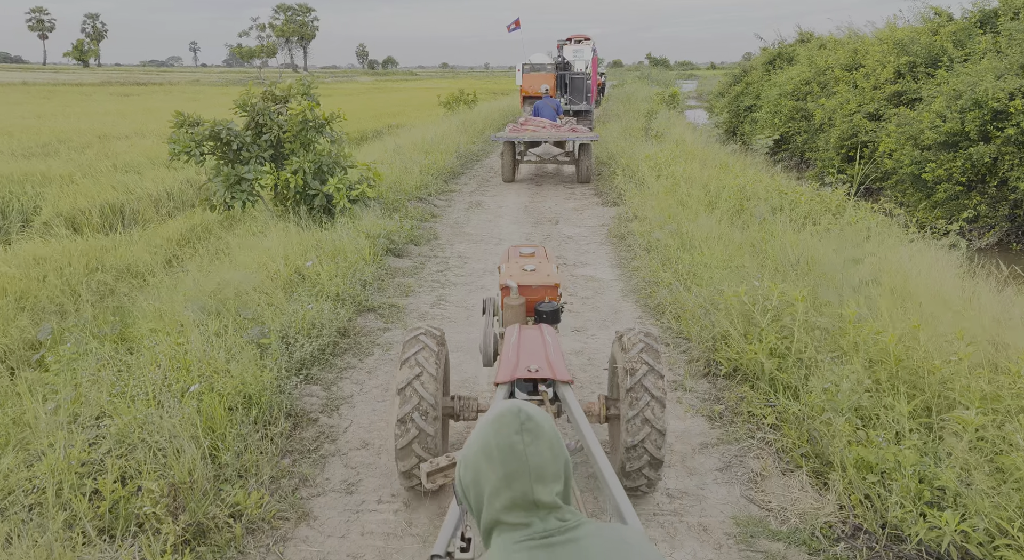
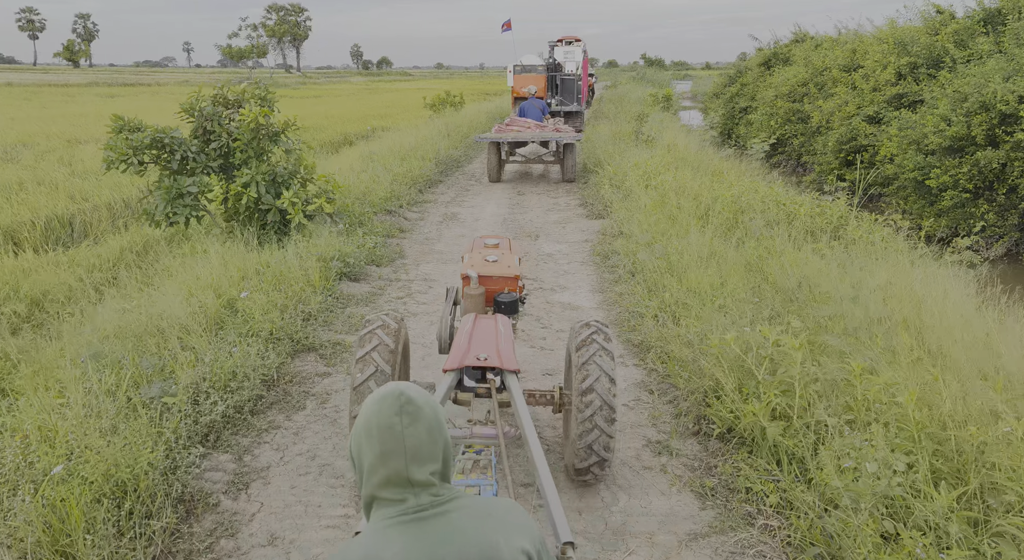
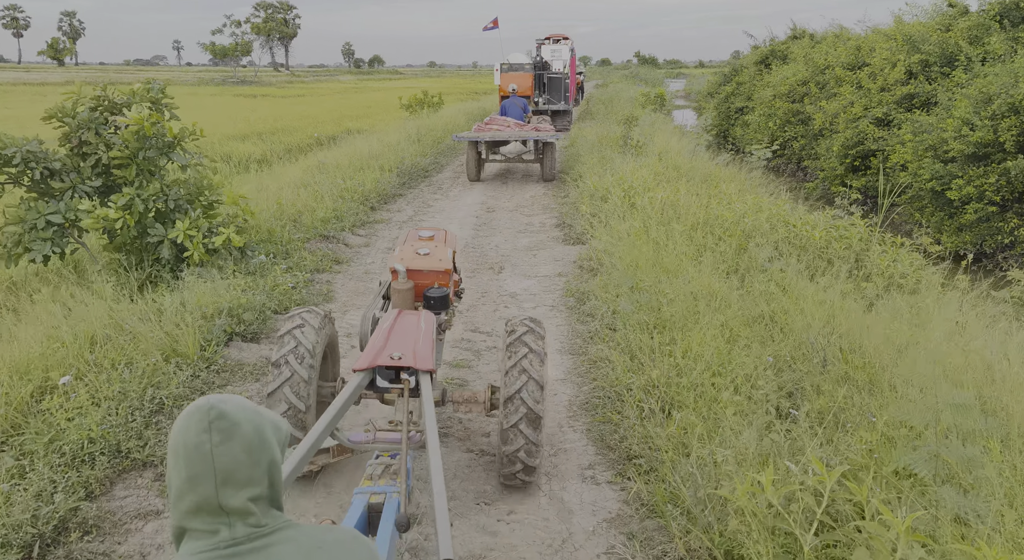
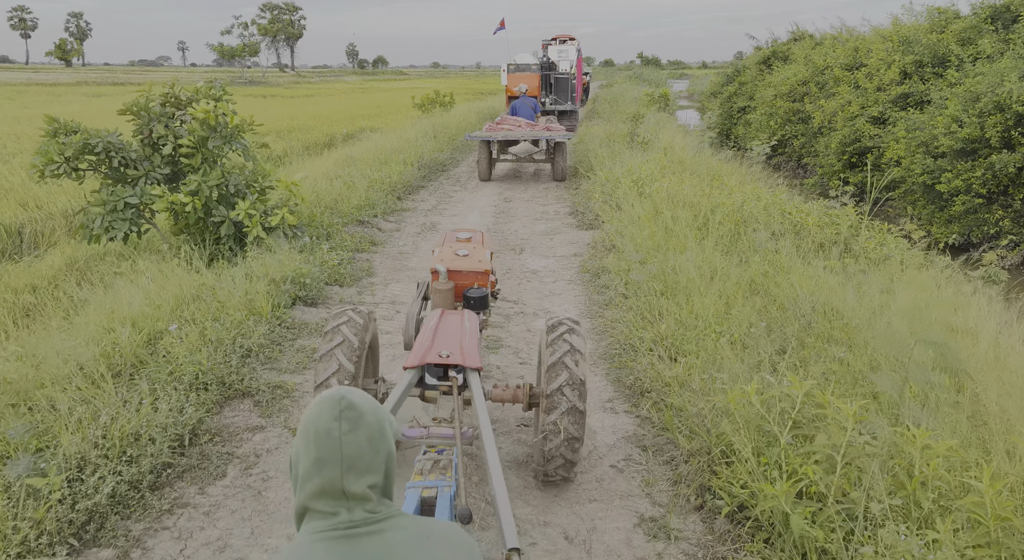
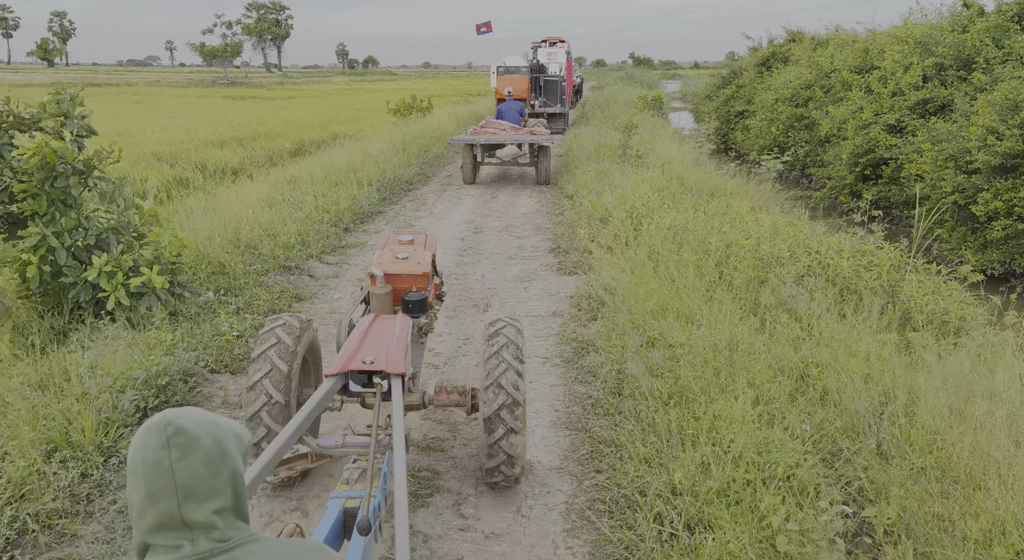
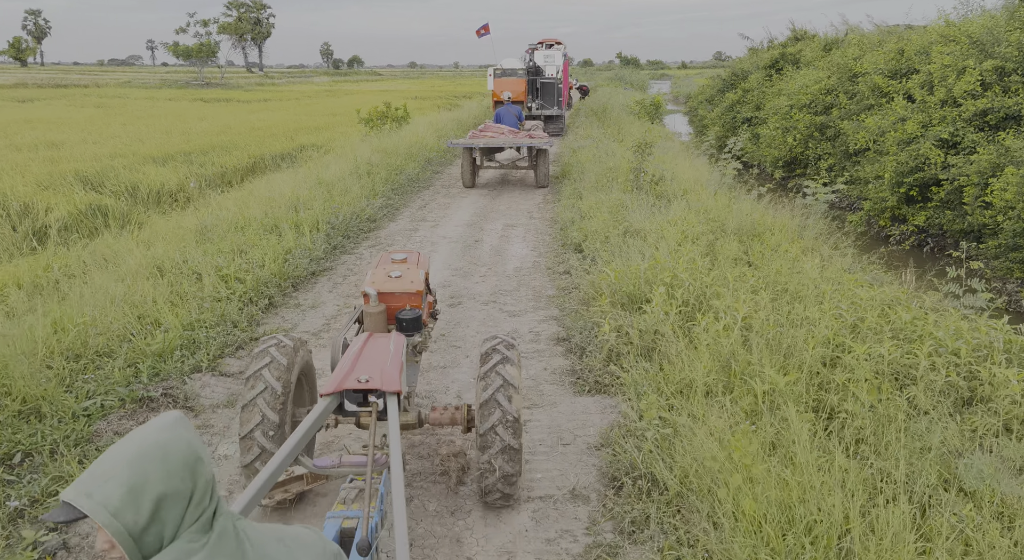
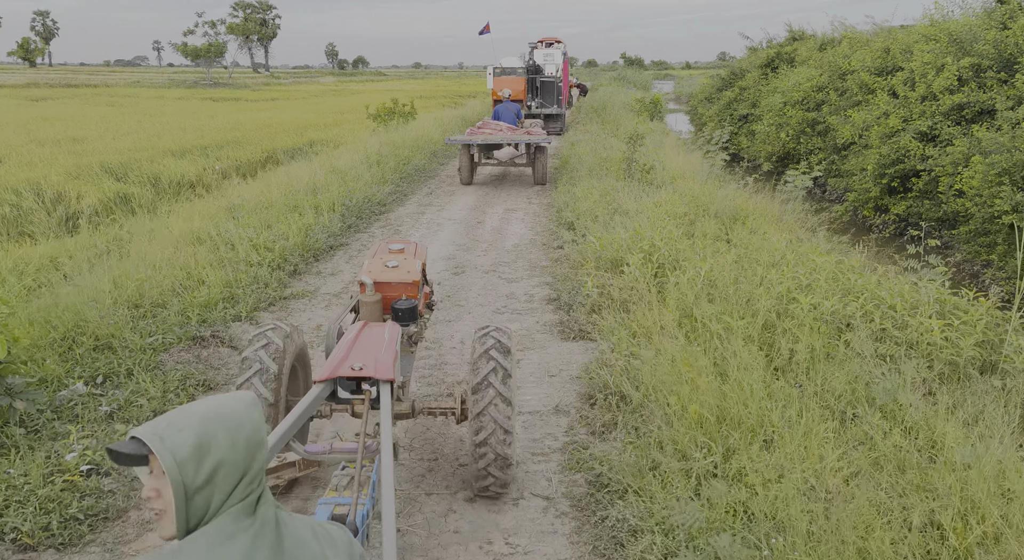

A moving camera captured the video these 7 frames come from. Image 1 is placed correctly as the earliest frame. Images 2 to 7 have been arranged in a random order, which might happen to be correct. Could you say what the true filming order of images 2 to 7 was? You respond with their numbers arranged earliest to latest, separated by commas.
2, 4, 3, 5, 7, 6
